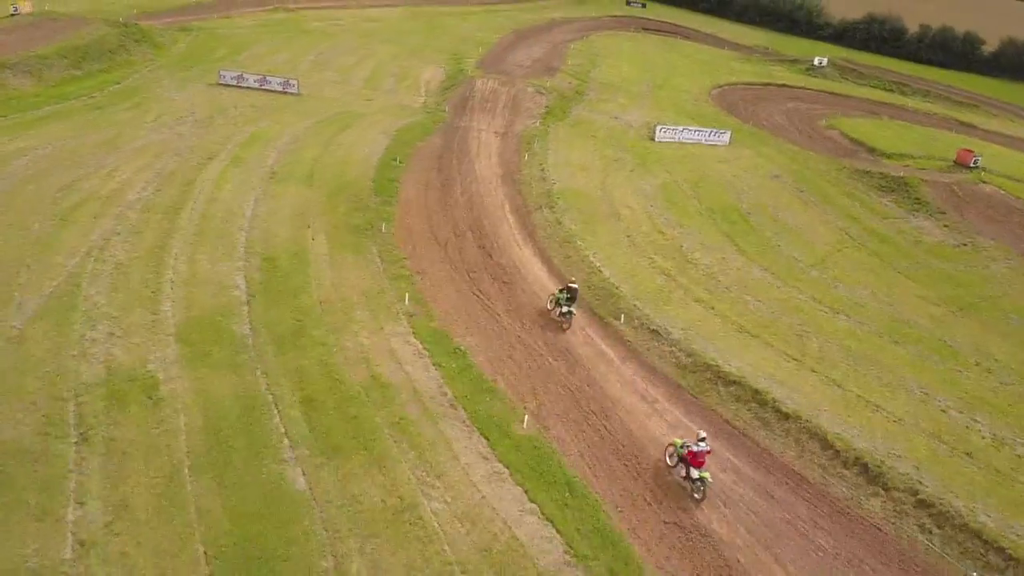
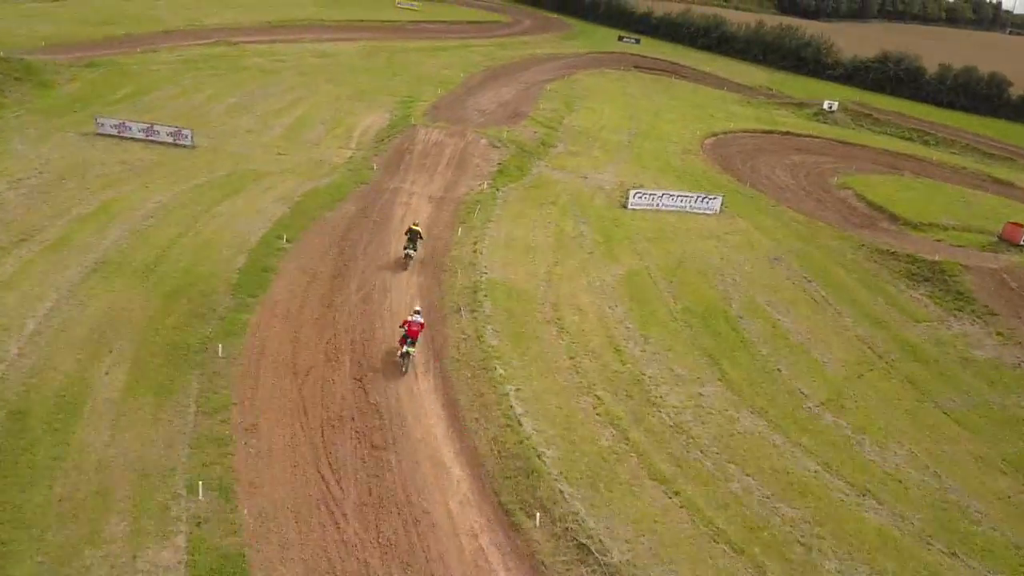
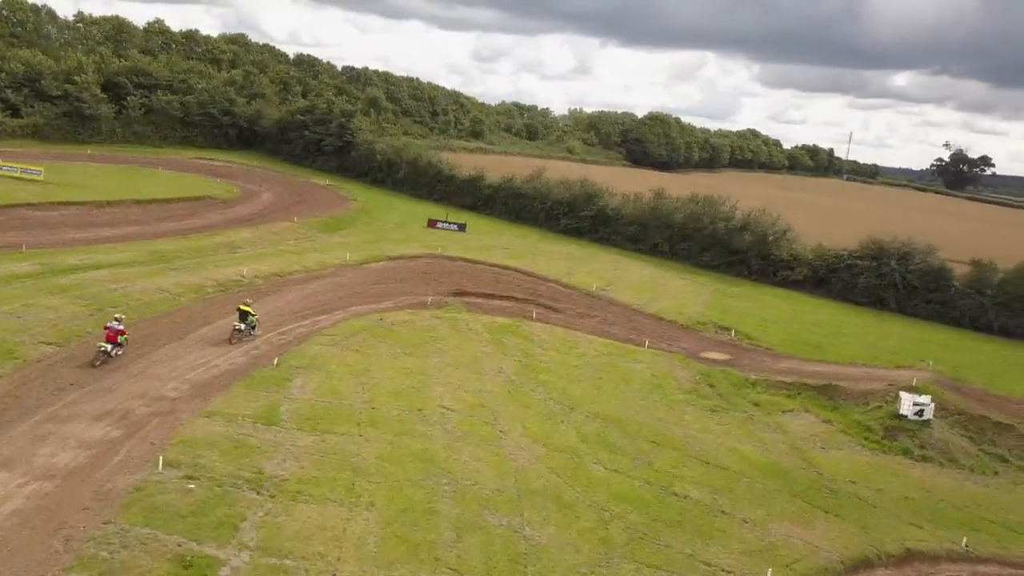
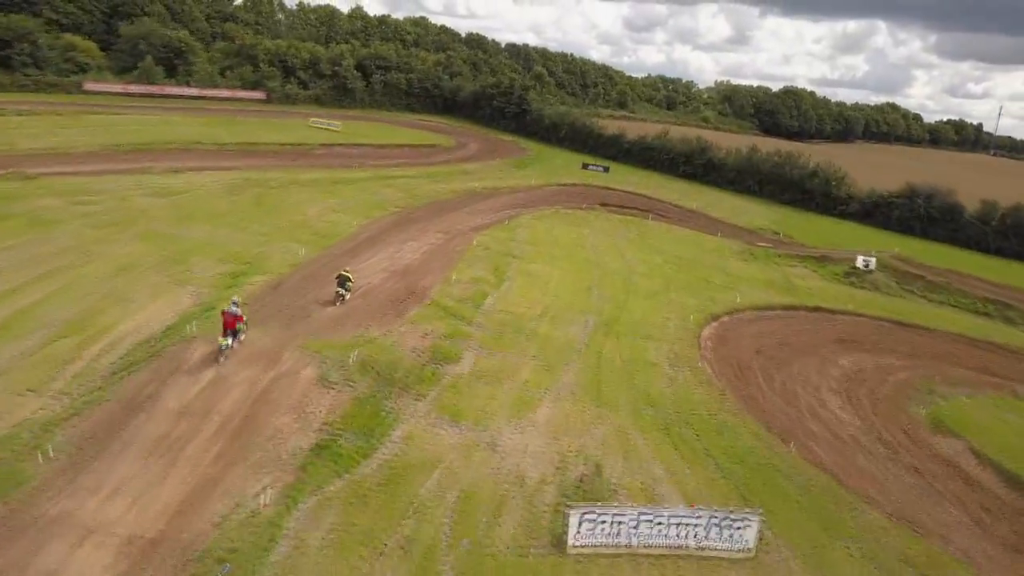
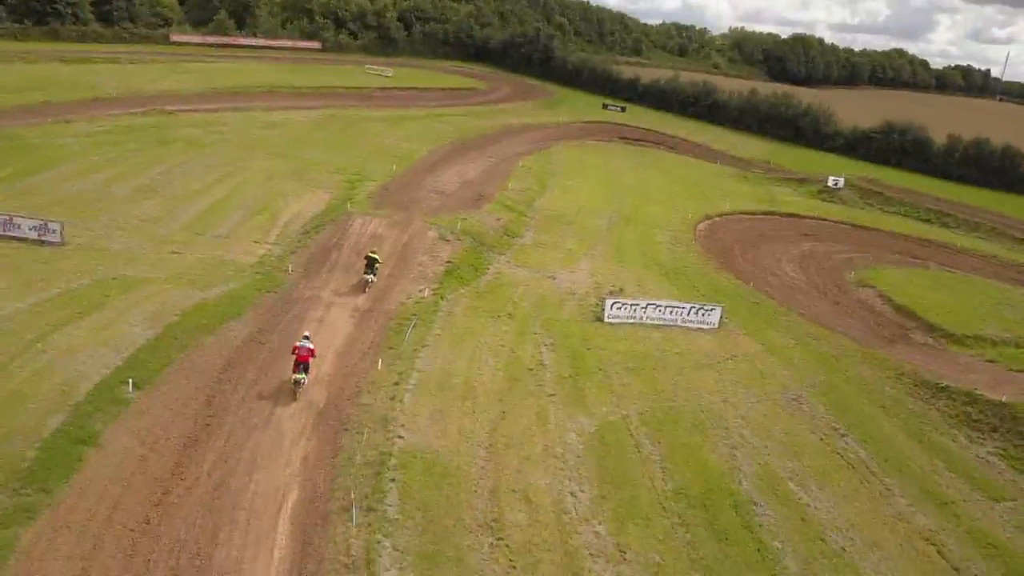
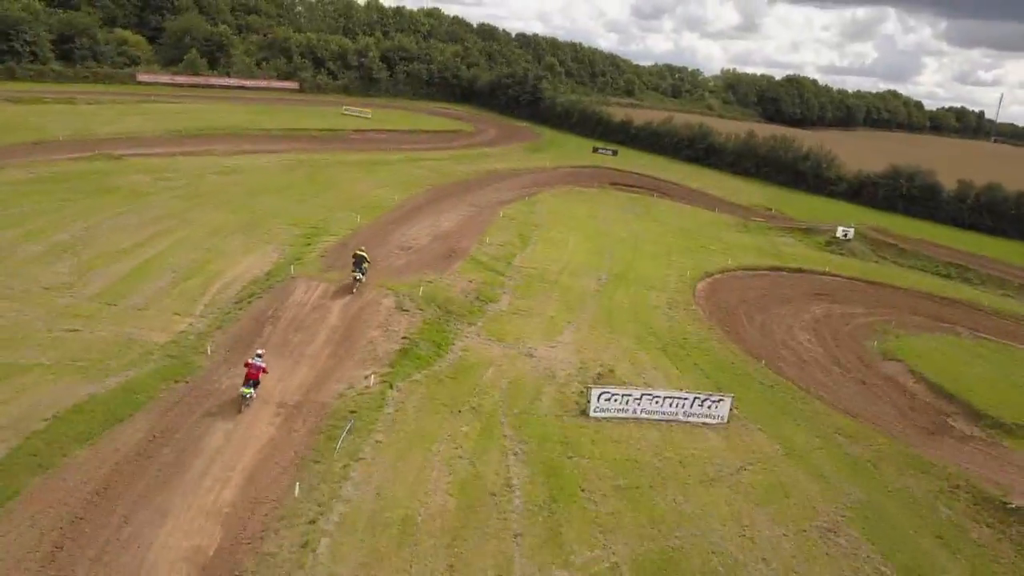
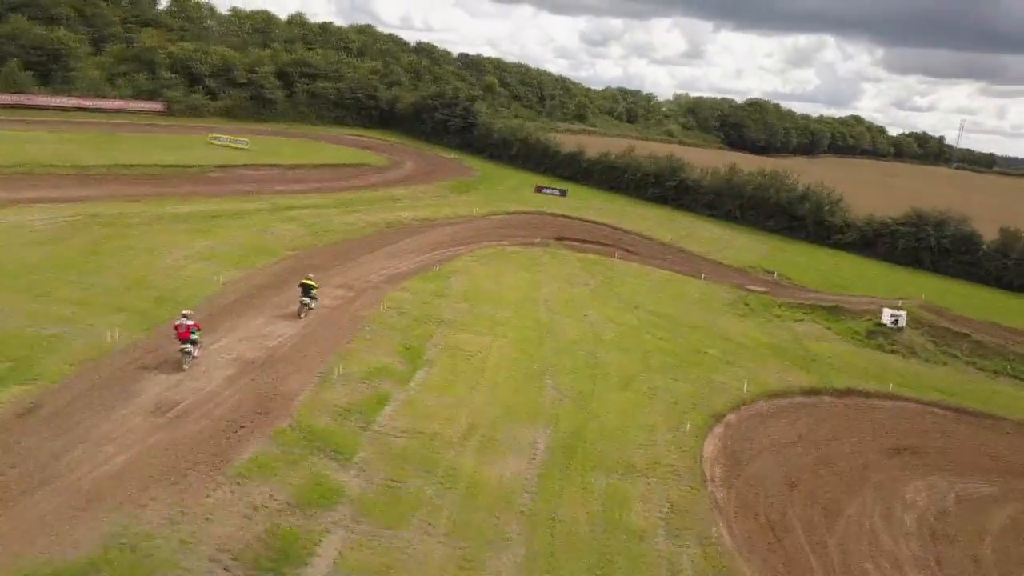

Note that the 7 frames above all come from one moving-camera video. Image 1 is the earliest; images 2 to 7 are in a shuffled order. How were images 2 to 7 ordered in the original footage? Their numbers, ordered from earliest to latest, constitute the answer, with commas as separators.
2, 5, 6, 4, 7, 3
